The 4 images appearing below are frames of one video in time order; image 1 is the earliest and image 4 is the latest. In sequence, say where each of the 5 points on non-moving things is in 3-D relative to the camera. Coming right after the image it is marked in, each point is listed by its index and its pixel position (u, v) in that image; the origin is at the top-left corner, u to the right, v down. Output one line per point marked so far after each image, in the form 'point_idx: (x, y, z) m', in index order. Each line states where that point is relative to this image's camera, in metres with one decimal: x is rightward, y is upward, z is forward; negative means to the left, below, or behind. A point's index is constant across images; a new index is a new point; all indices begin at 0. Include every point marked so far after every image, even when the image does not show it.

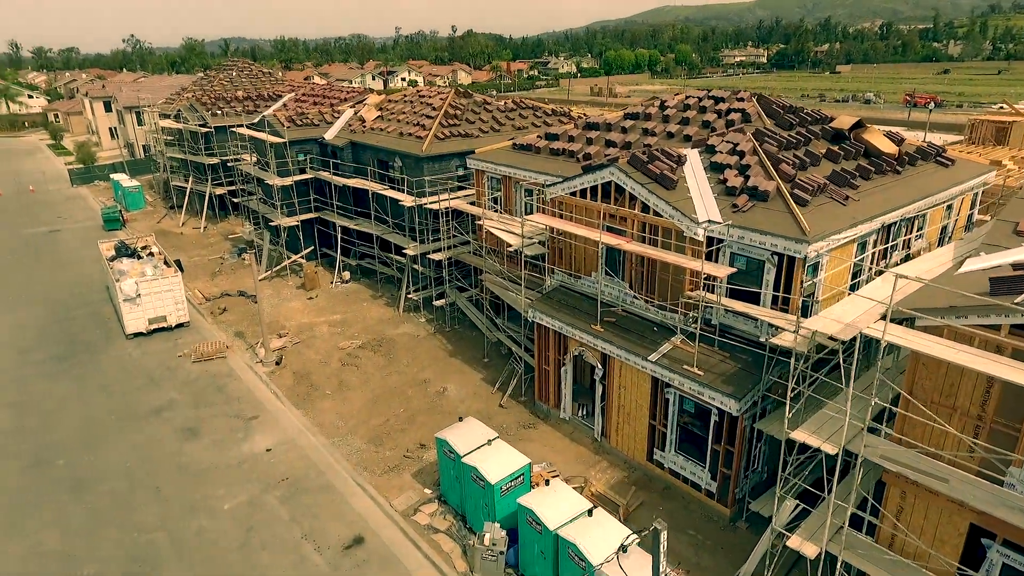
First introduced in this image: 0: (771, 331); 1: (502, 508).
0: (+8.3, -1.4, +20.0) m
1: (-0.3, -6.8, +19.2) m
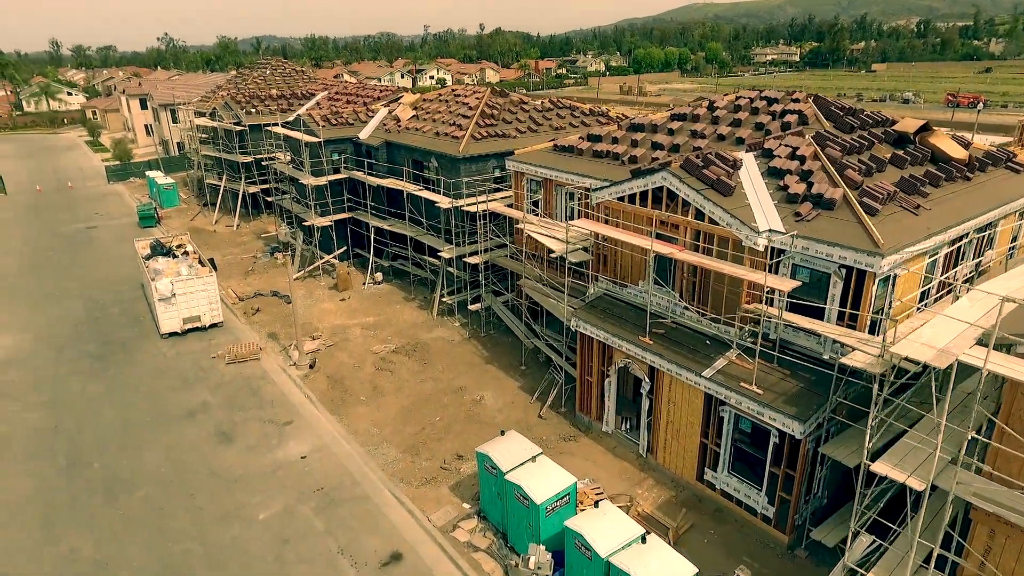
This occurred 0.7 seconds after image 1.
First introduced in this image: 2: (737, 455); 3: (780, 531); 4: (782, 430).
0: (+9.8, -1.9, +18.8) m
1: (+1.0, -7.1, +18.3) m
2: (+7.1, -5.3, +19.7) m
3: (+8.2, -7.4, +19.0) m
4: (+7.7, -4.1, +17.7) m
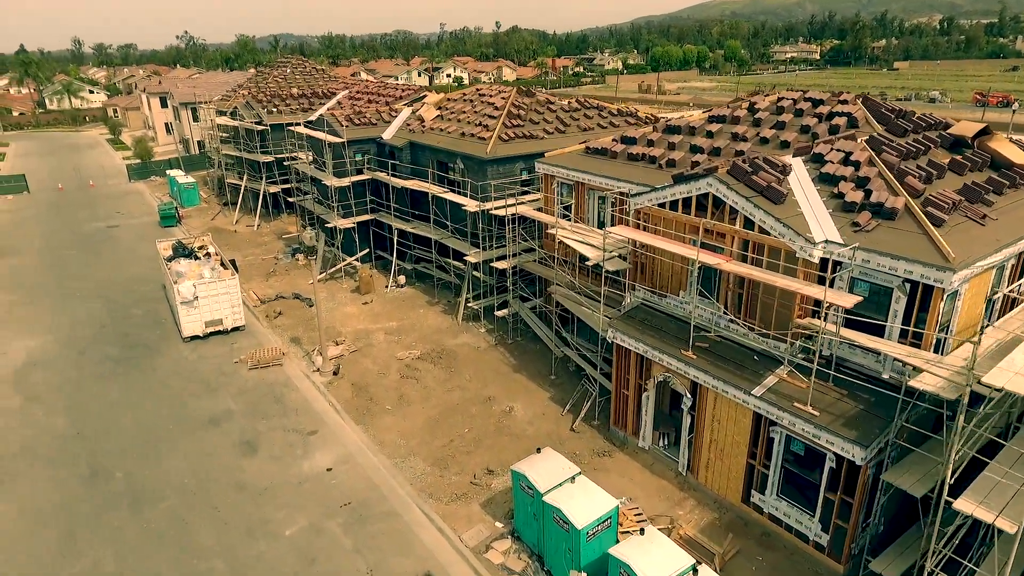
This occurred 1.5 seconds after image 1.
0: (+10.9, -2.3, +17.7) m
1: (+2.1, -7.4, +17.4) m
2: (+8.2, -5.7, +18.6) m
3: (+9.3, -7.8, +17.9) m
4: (+8.8, -4.5, +16.7) m
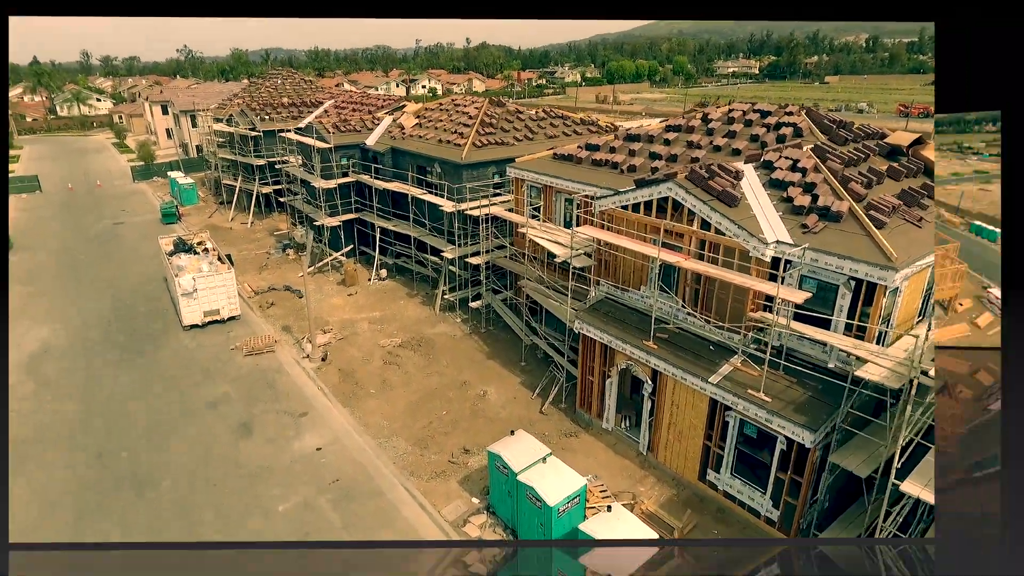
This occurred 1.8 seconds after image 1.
0: (+9.4, -2.0, +20.7) m
1: (+0.6, -7.1, +20.4) m
2: (+6.7, -5.4, +21.6) m
3: (+7.7, -7.5, +21.0) m
4: (+7.2, -4.2, +19.7) m
